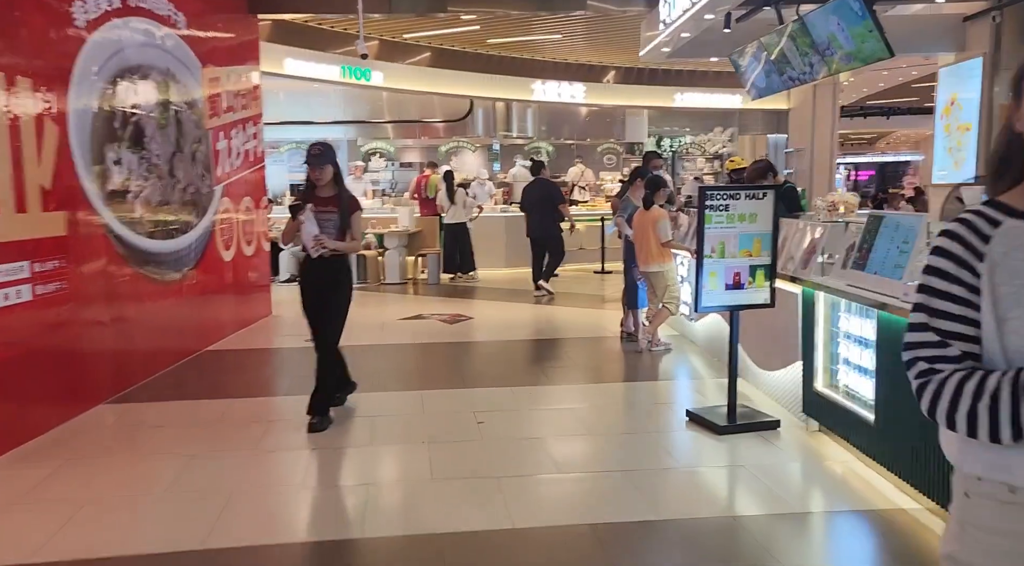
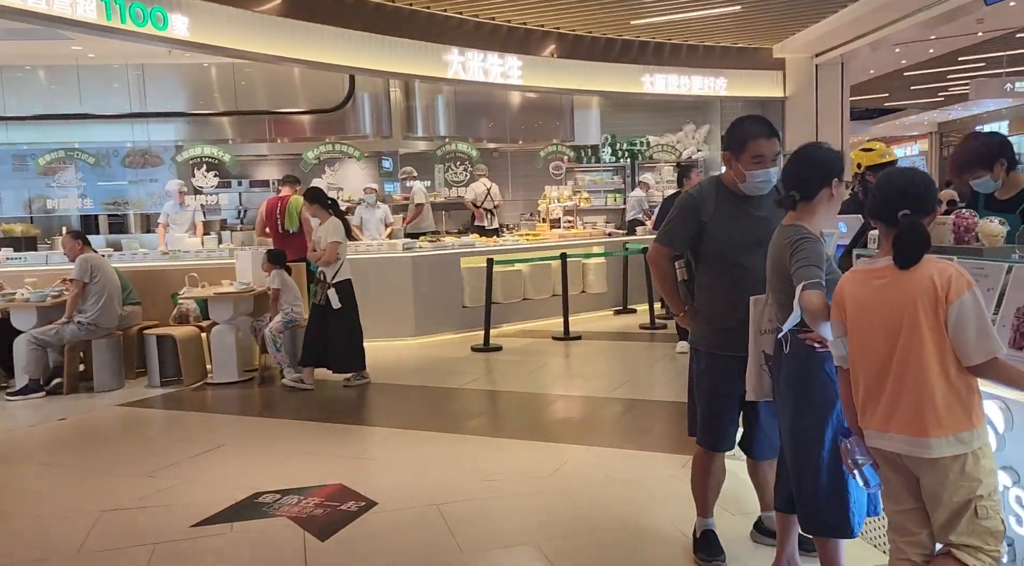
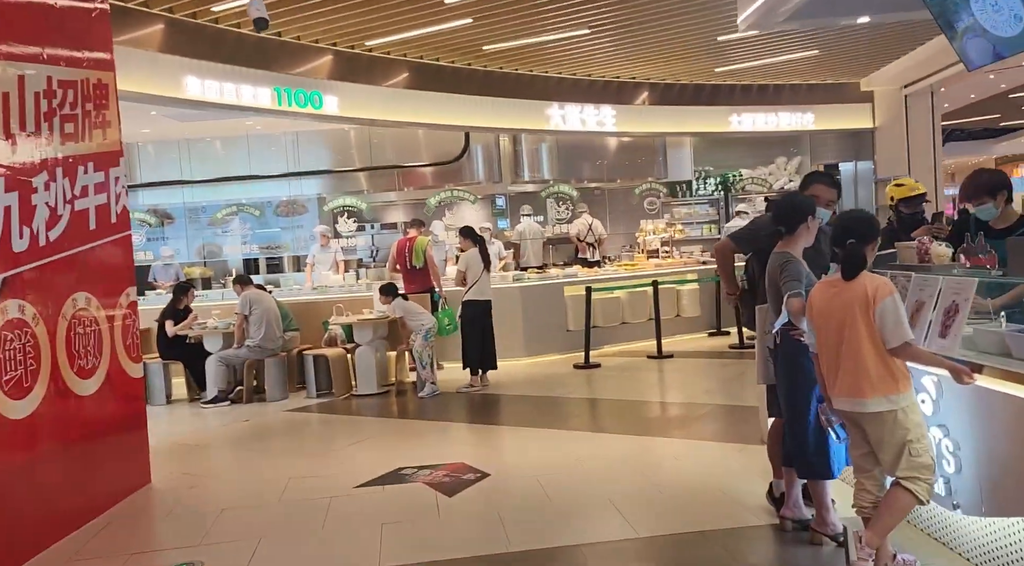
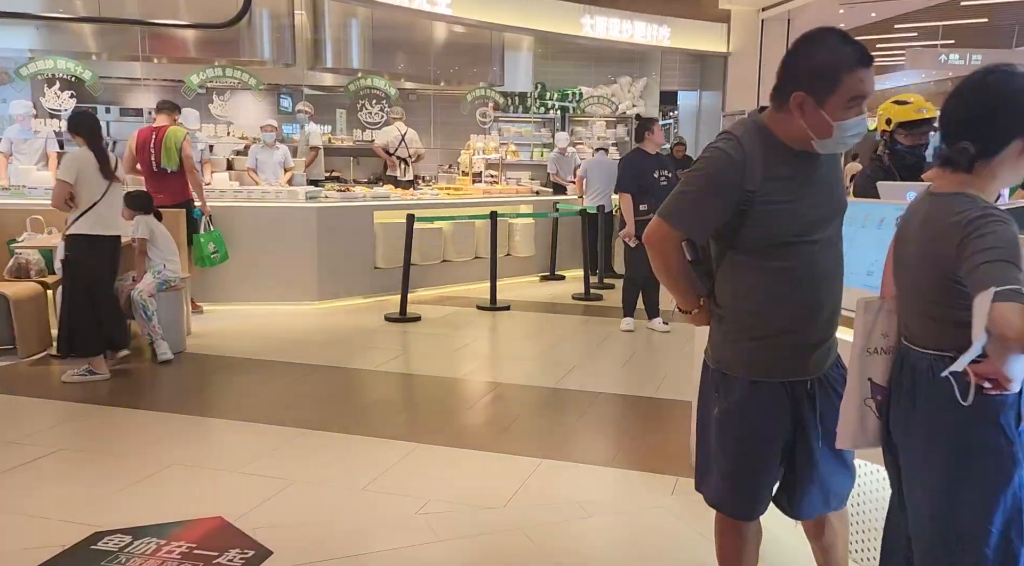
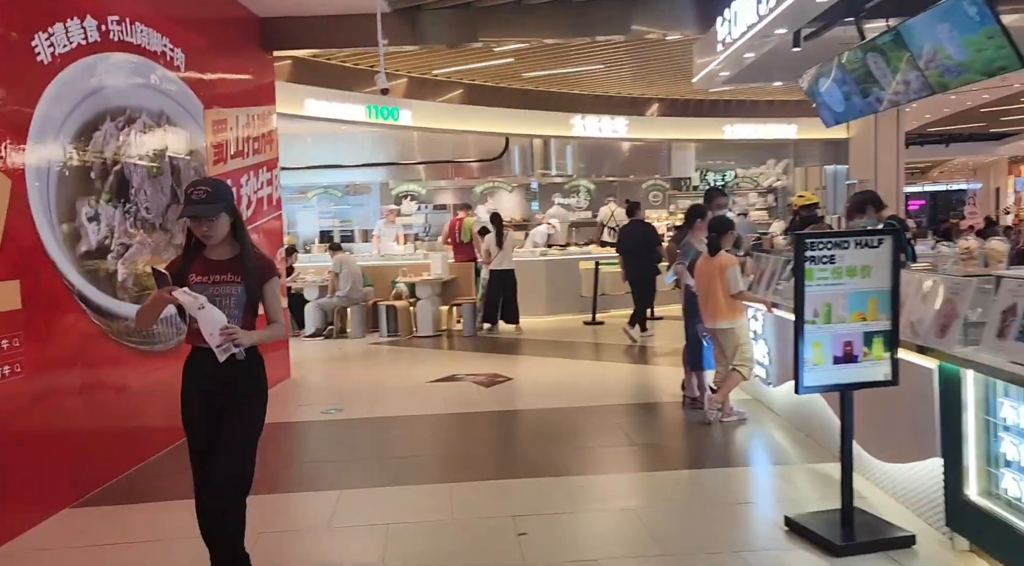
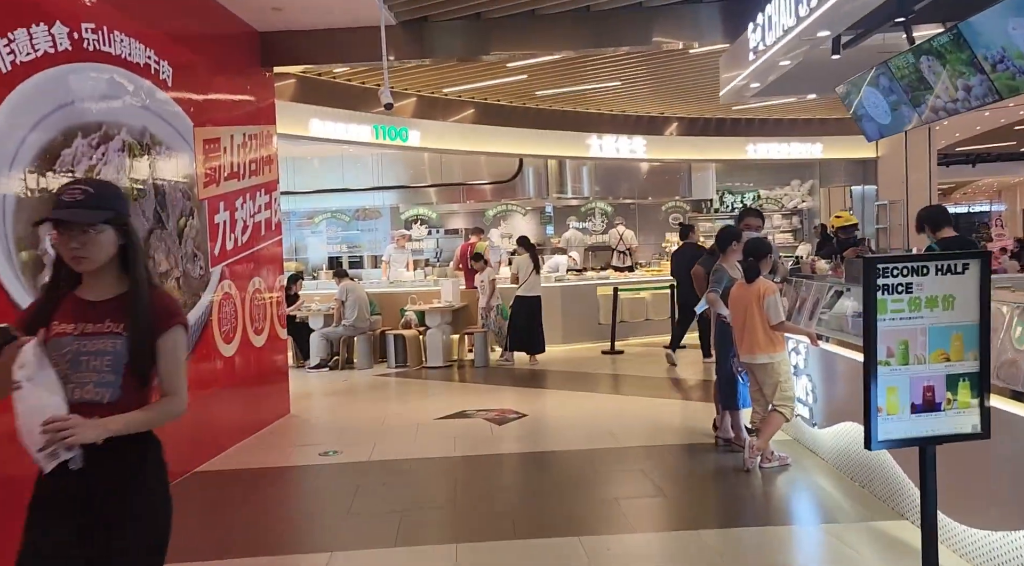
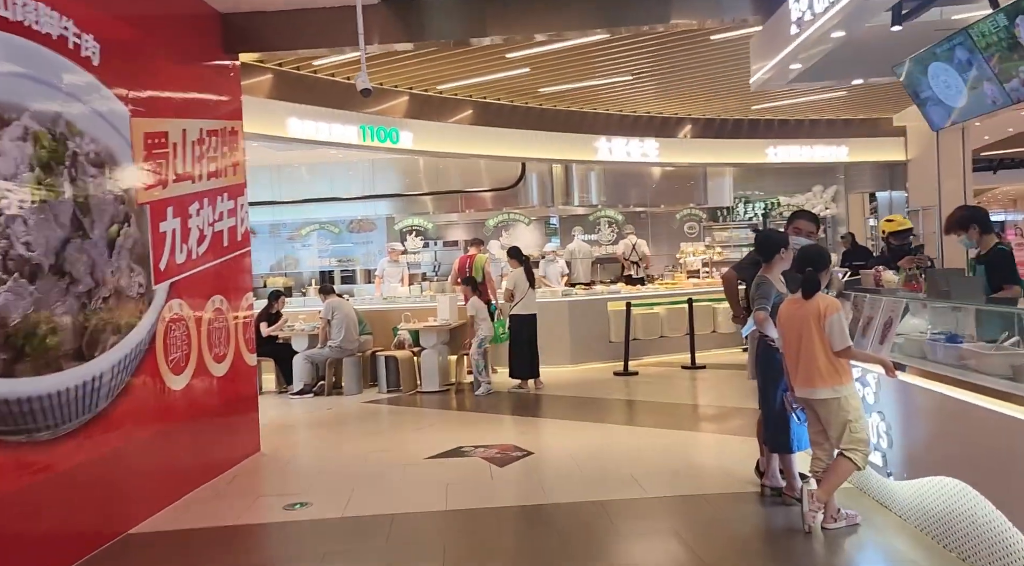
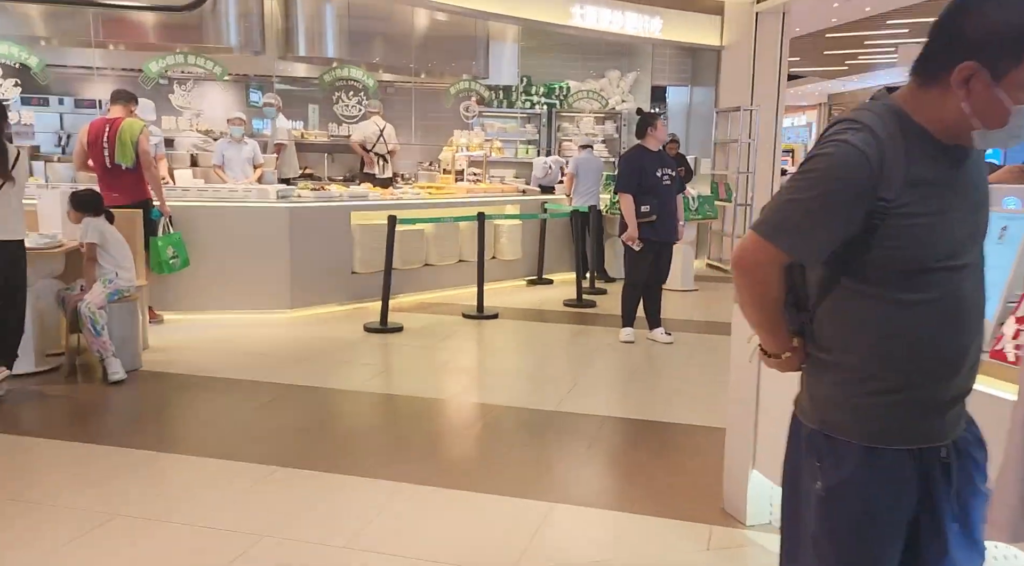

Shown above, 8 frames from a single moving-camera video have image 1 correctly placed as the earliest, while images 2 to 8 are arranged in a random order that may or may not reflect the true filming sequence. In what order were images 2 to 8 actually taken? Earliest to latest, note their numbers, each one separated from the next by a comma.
5, 6, 7, 3, 2, 4, 8
